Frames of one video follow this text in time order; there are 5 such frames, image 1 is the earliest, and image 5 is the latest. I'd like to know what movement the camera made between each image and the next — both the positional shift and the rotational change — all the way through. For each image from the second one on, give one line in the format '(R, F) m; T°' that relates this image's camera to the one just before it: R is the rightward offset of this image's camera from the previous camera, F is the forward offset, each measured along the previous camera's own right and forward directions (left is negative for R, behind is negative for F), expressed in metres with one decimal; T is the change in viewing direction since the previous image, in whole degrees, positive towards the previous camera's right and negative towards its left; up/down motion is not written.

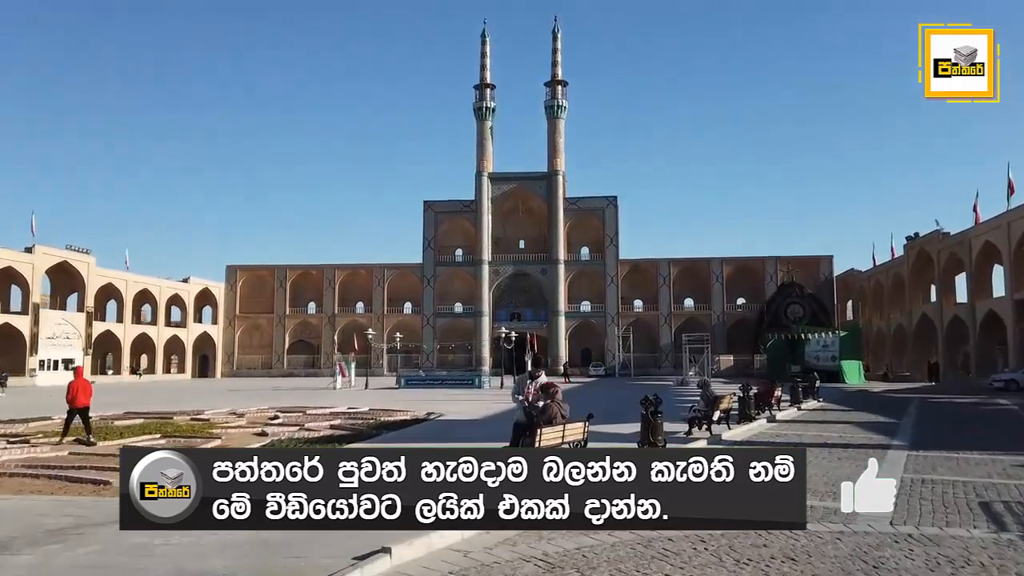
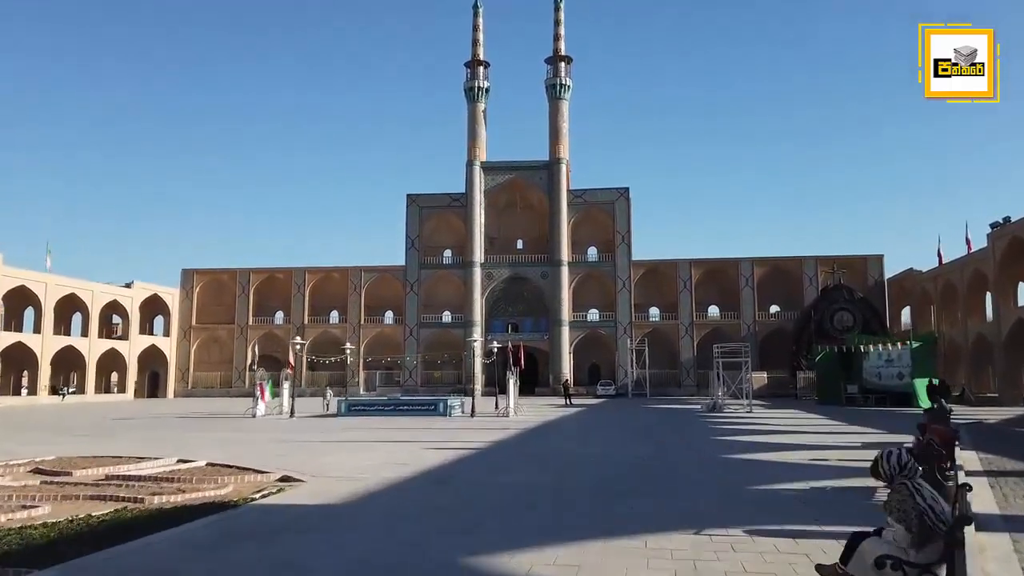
(+0.9, +6.2) m; -1°
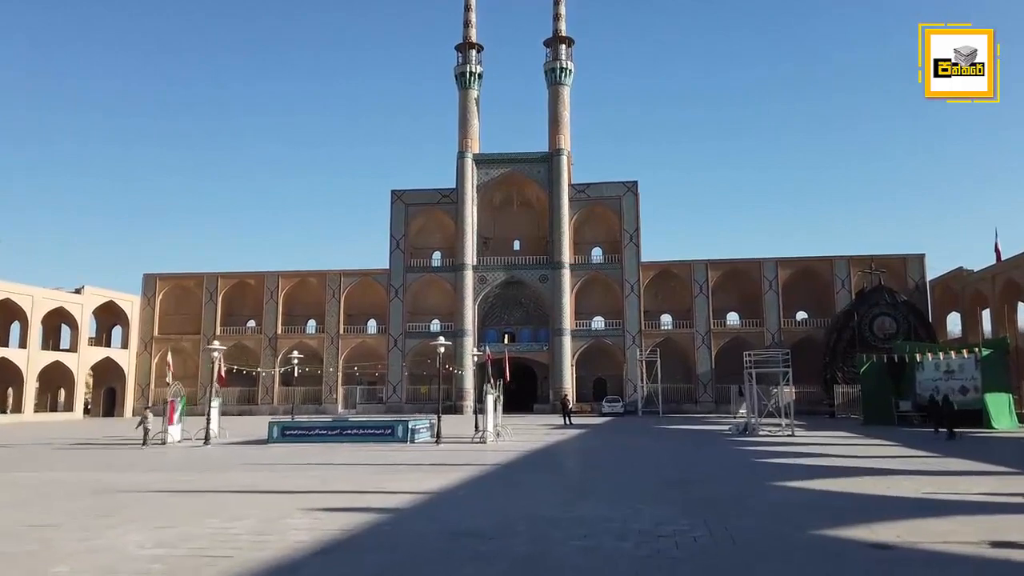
(+0.5, +4.0) m; -1°
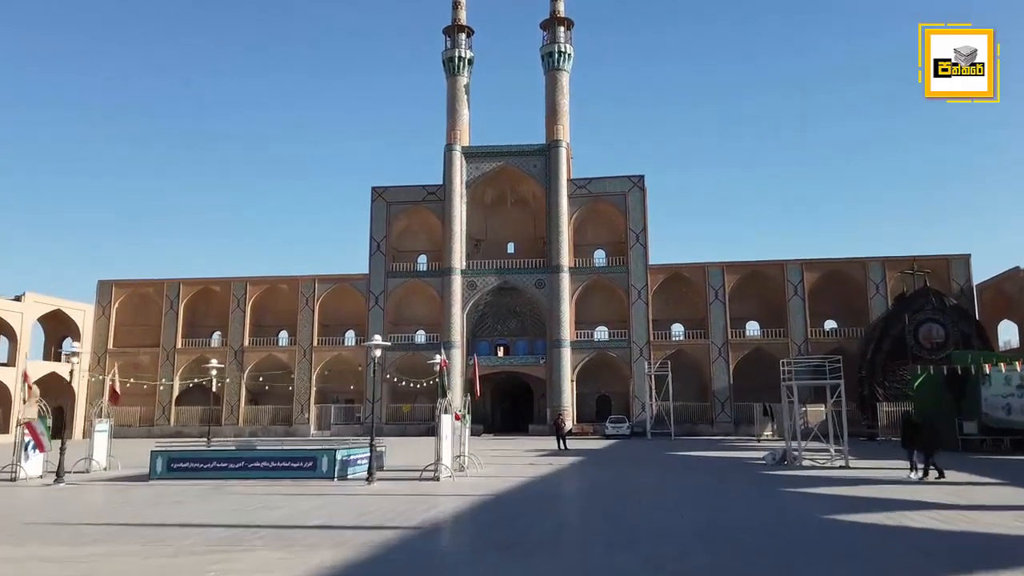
(+0.6, +3.7) m; -1°
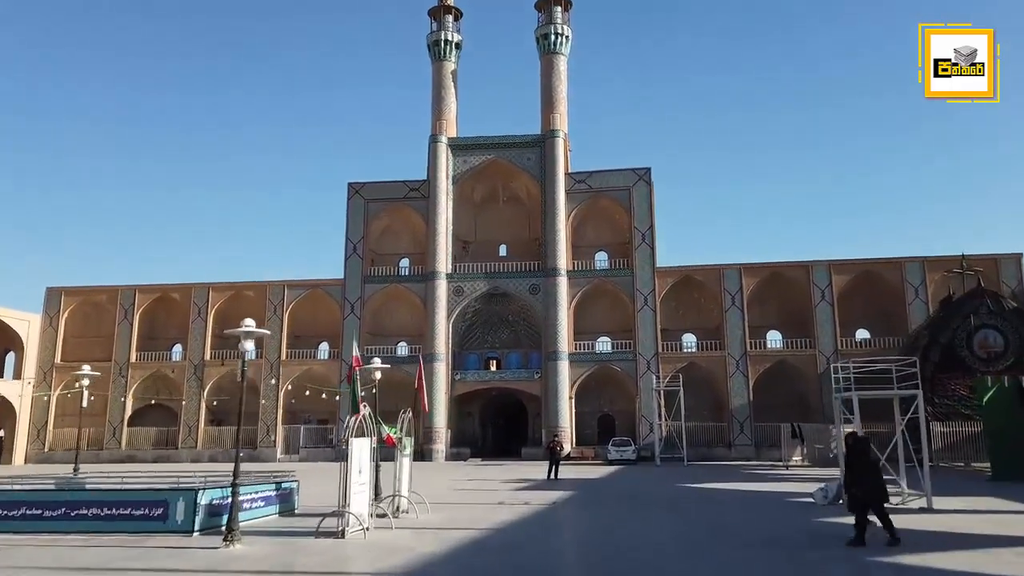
(+0.6, +3.4) m; -1°
